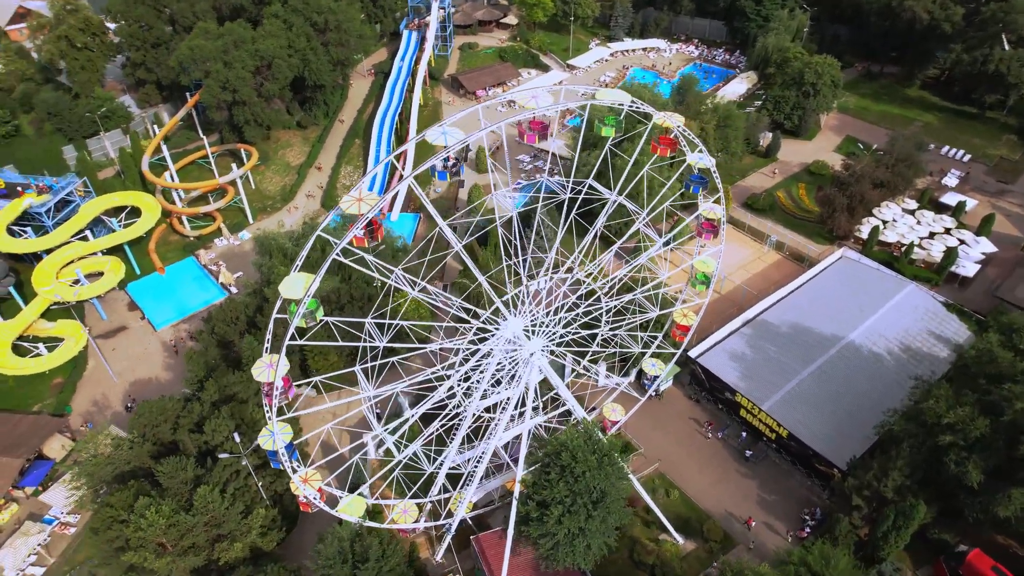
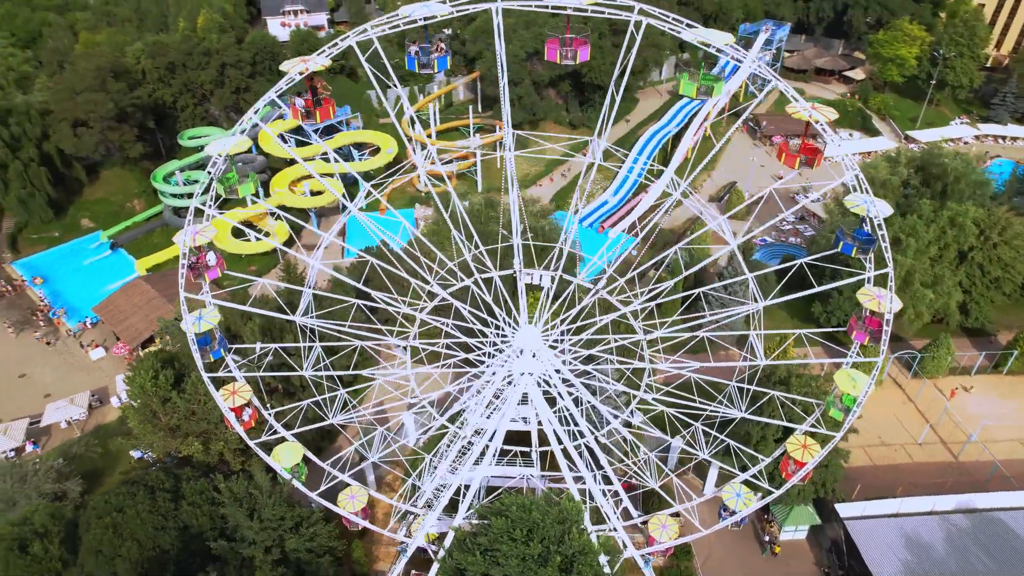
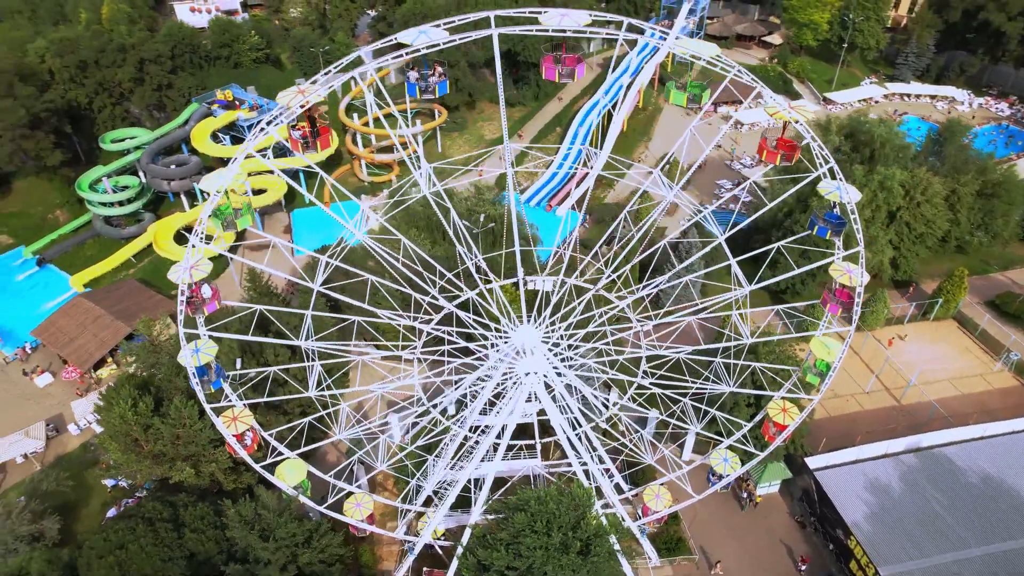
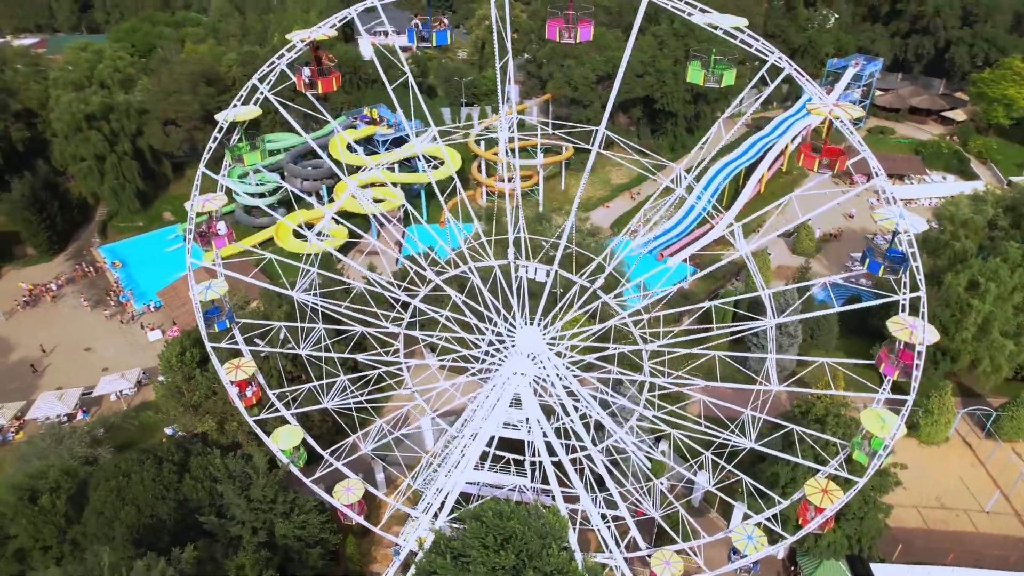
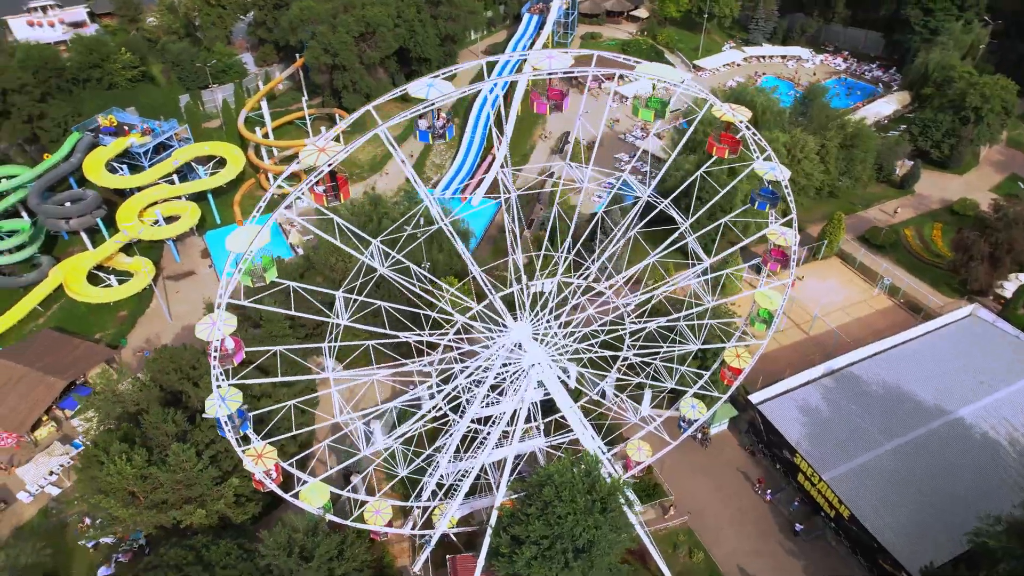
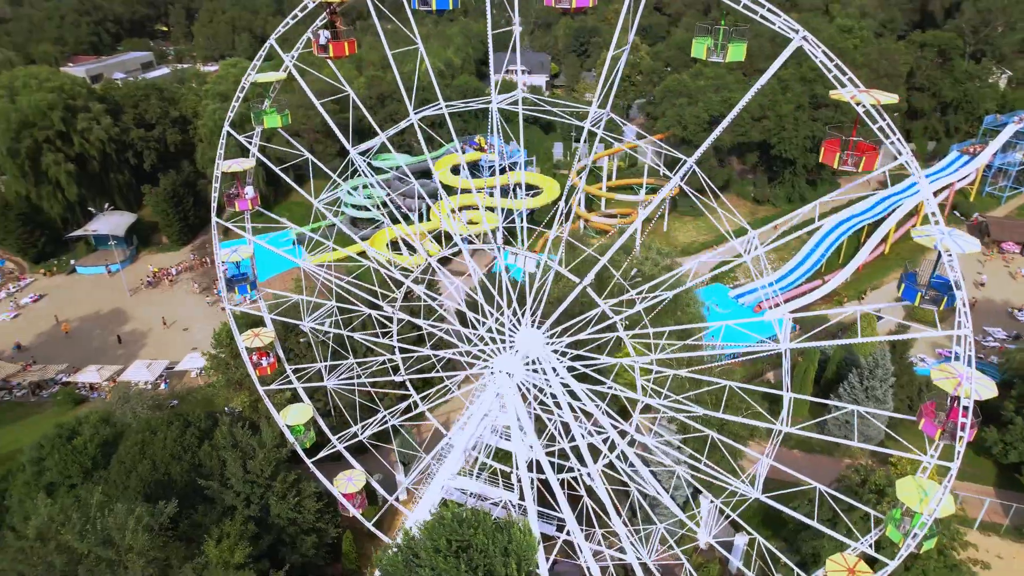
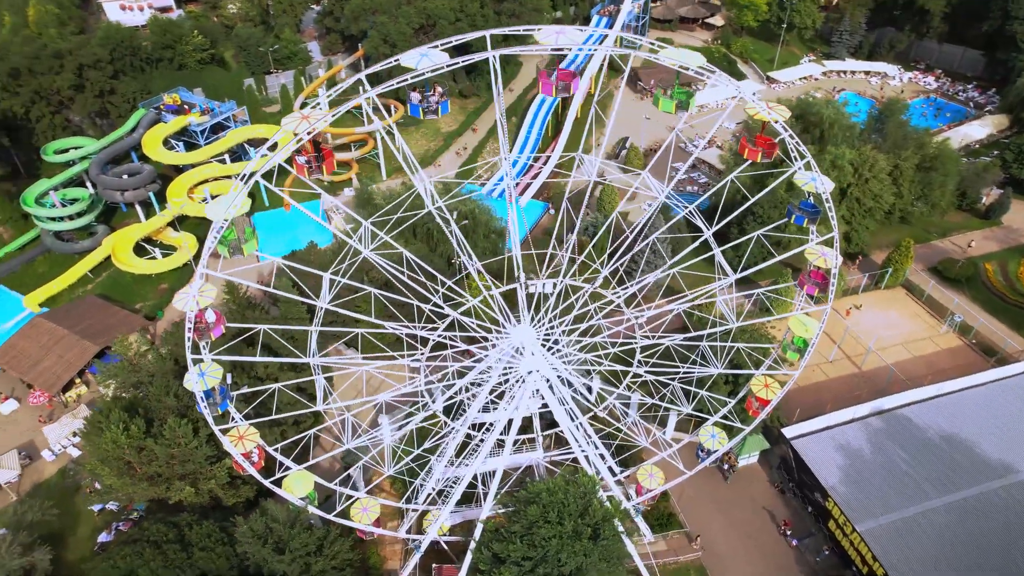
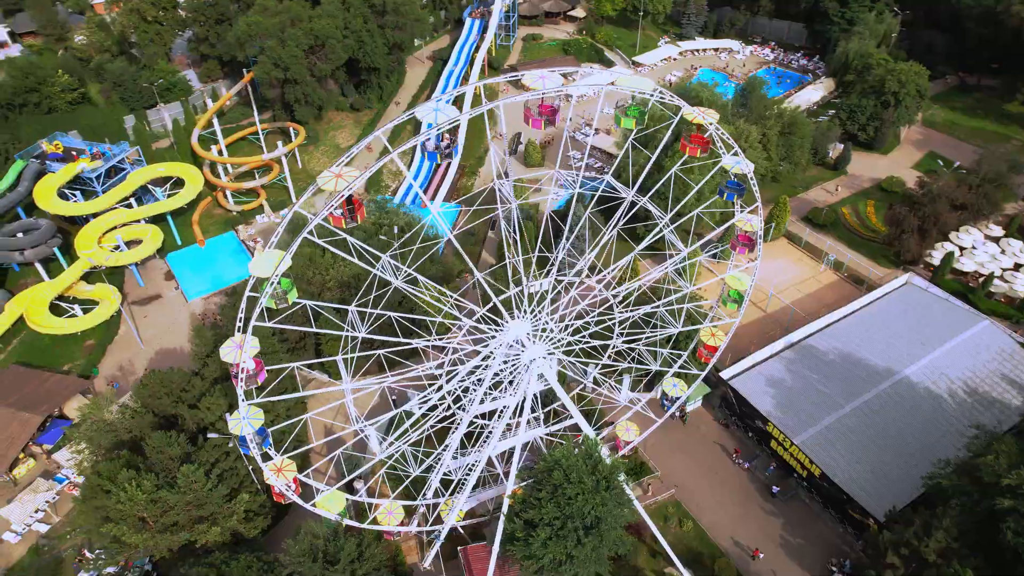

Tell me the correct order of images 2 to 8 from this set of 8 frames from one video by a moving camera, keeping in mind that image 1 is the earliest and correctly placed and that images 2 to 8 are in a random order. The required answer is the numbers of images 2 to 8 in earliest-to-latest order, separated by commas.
8, 5, 7, 3, 2, 4, 6
